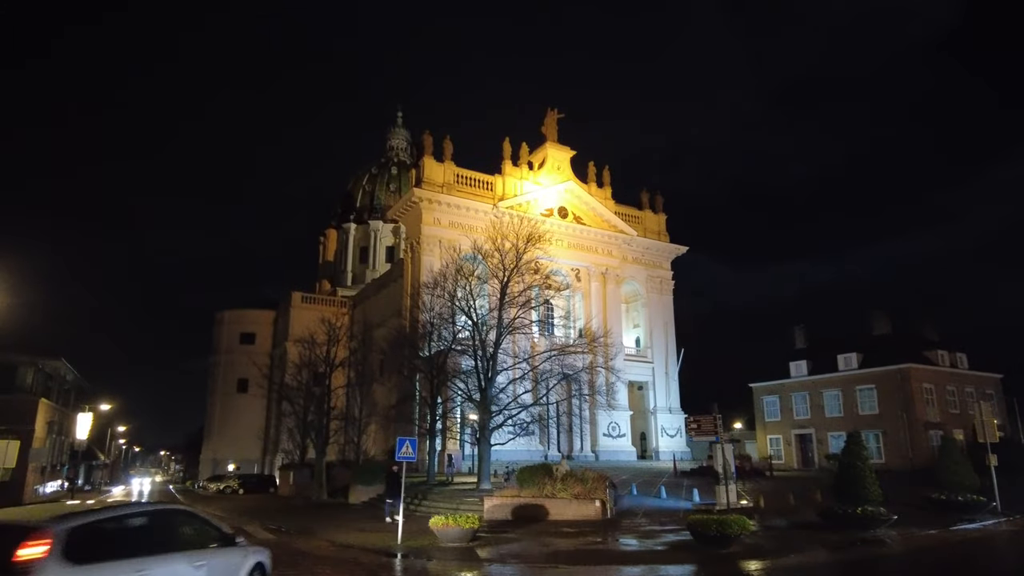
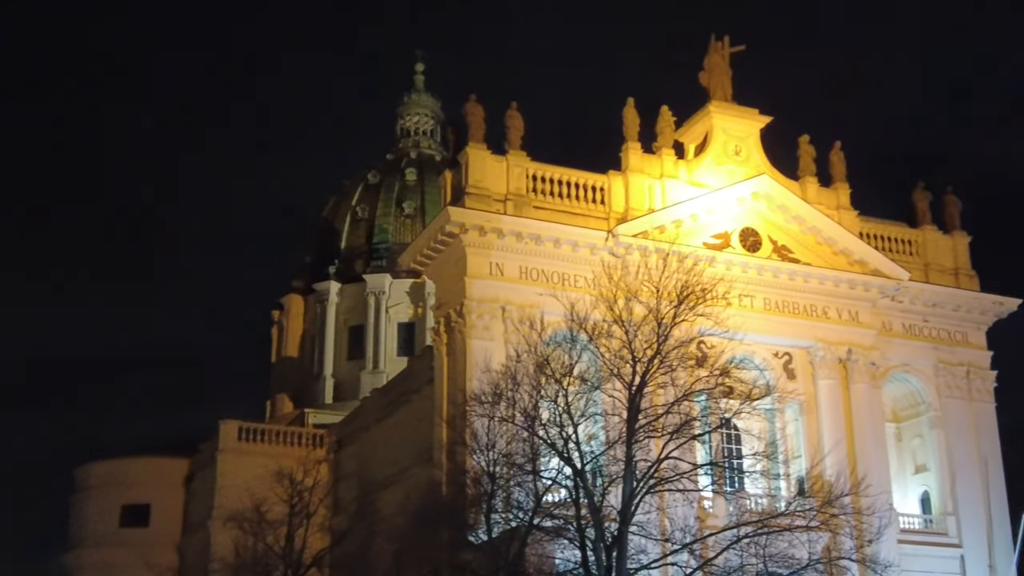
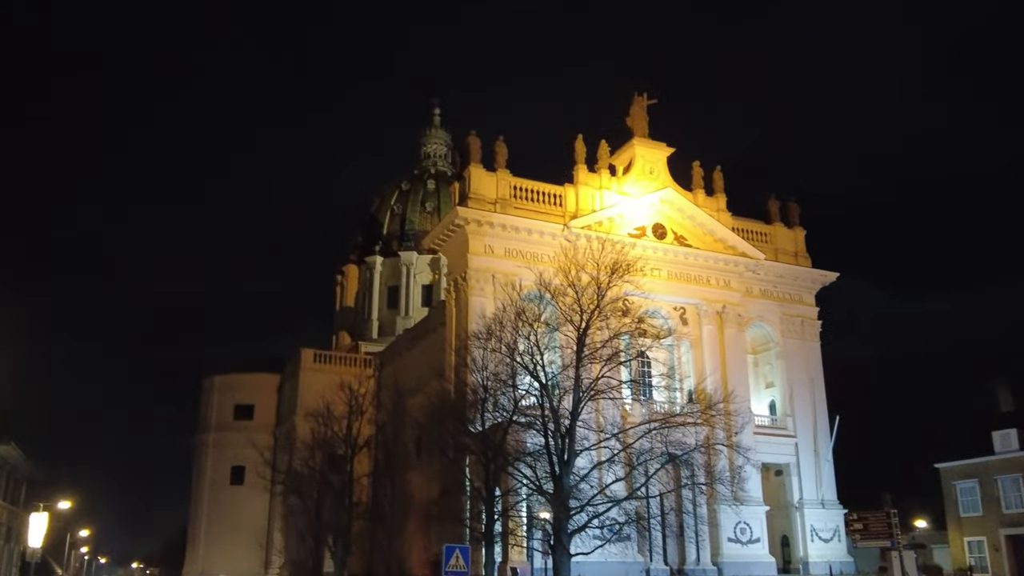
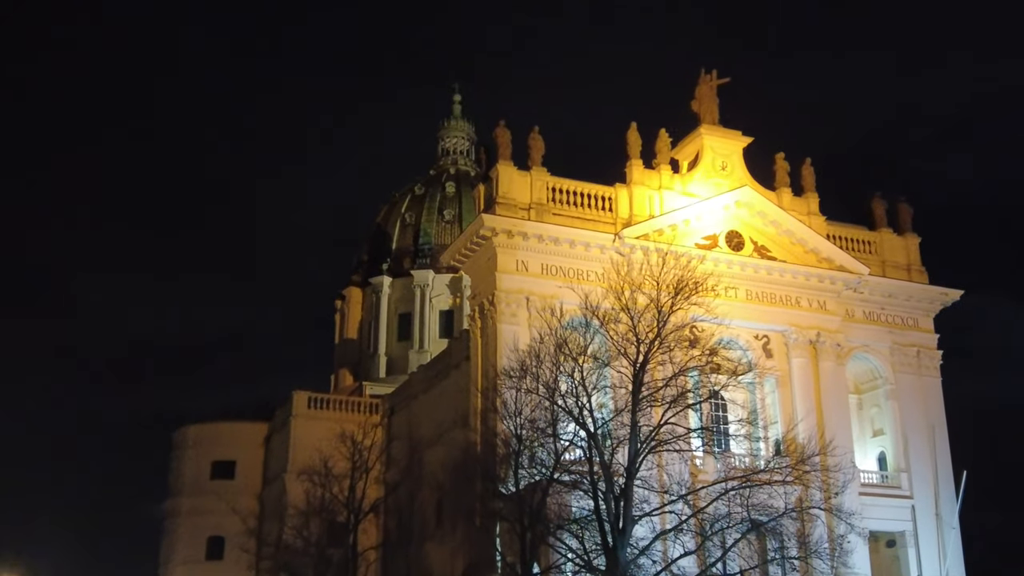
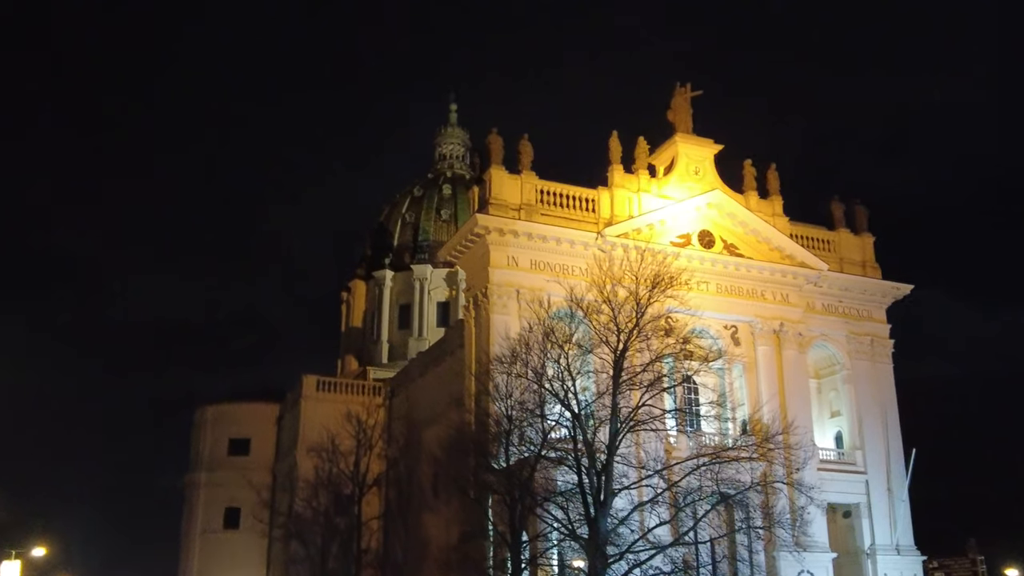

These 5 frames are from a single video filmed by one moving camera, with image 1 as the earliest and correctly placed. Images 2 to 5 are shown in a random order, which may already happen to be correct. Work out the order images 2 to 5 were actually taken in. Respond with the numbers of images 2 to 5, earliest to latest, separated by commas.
3, 5, 4, 2
